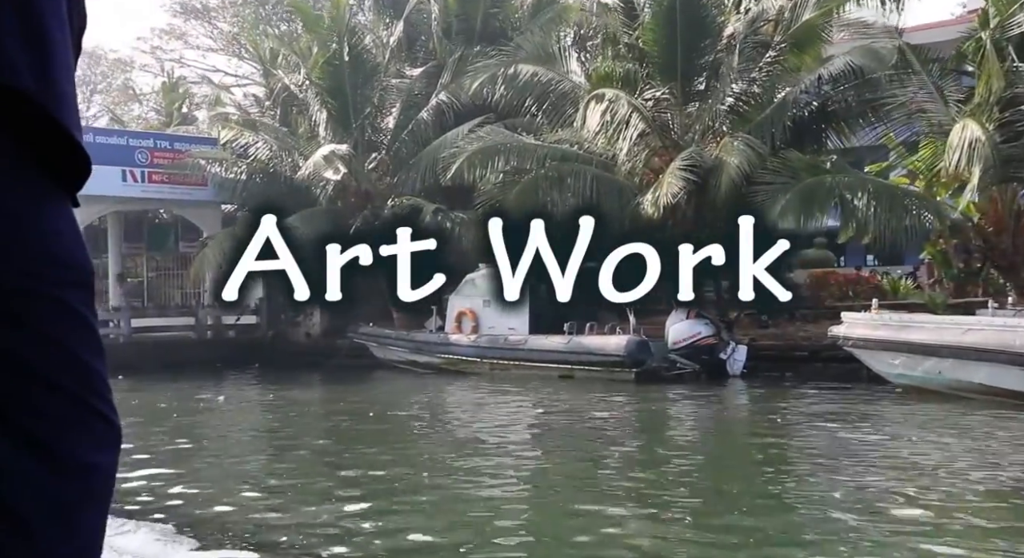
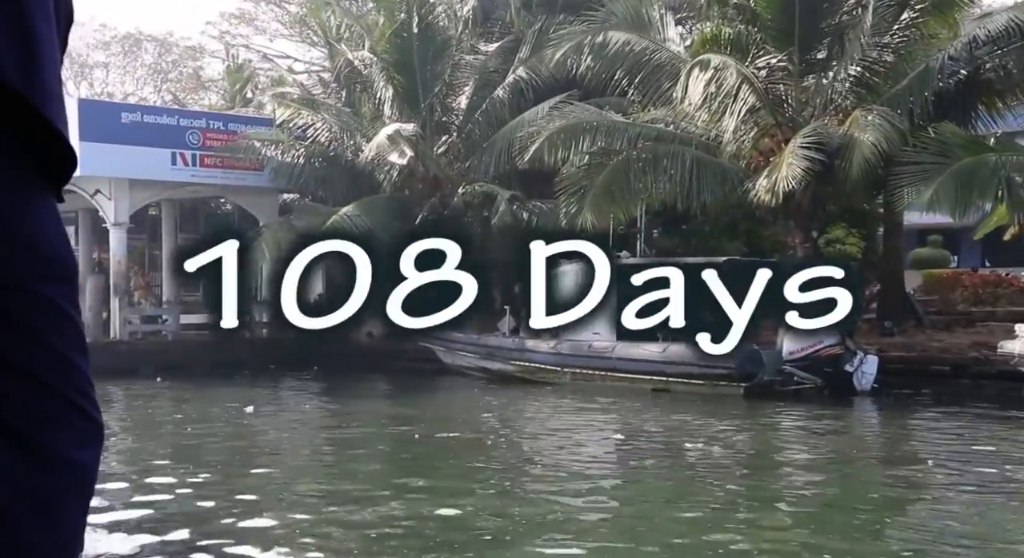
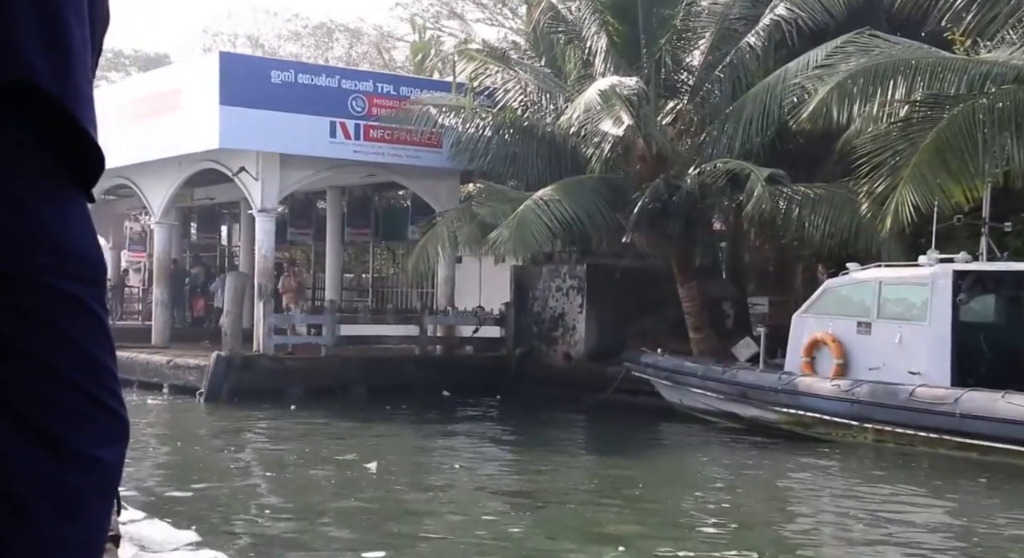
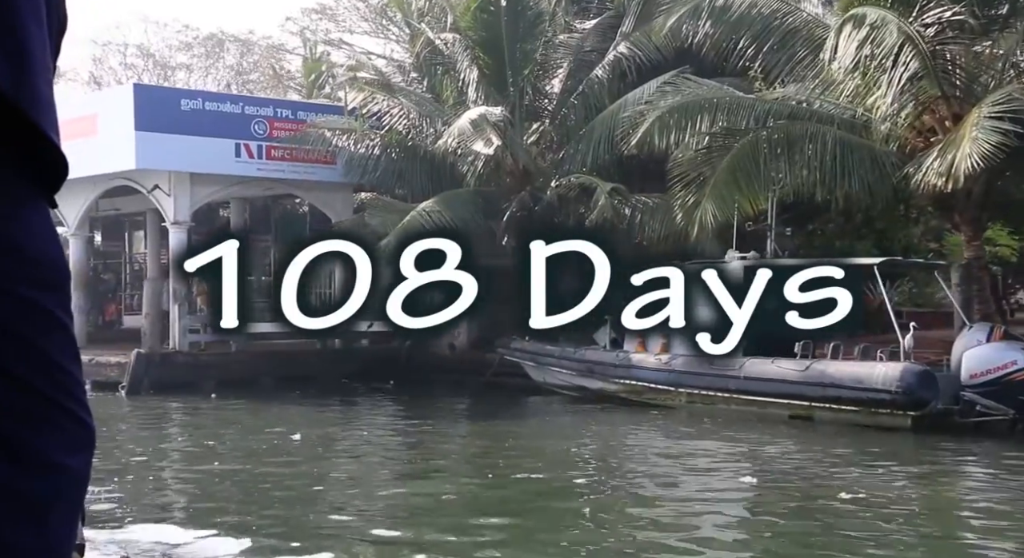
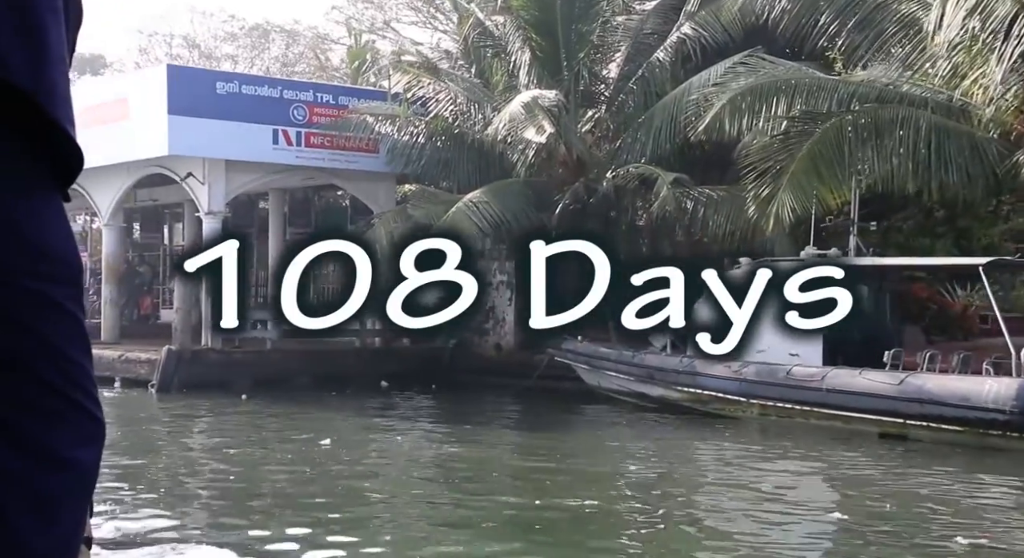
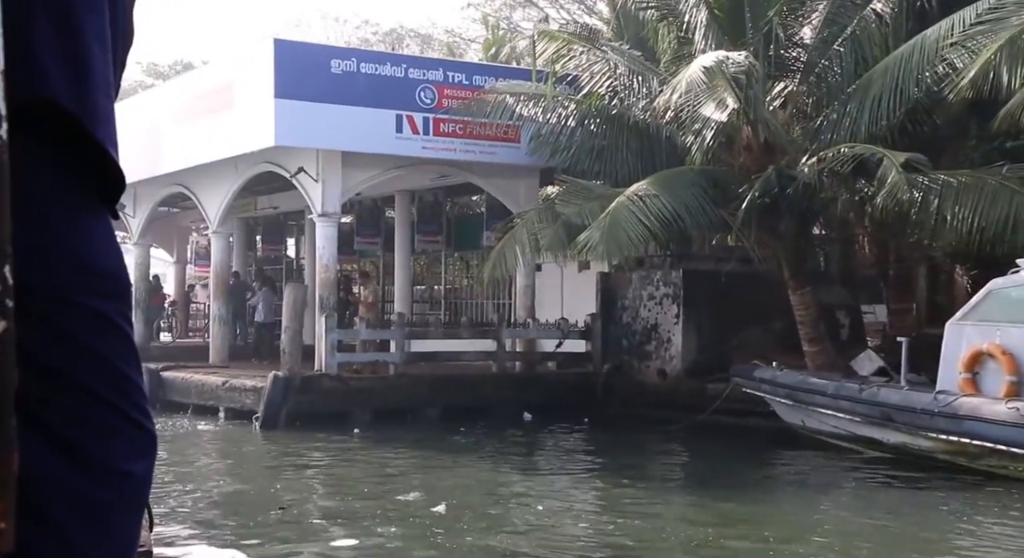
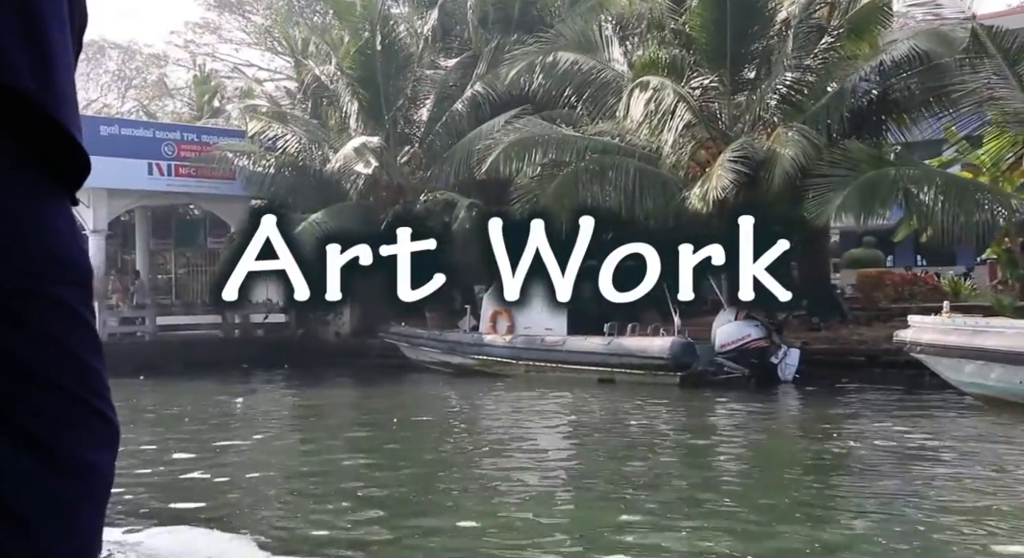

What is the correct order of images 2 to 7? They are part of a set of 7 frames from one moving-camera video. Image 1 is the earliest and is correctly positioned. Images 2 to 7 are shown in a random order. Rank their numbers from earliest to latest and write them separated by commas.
7, 2, 4, 5, 3, 6
